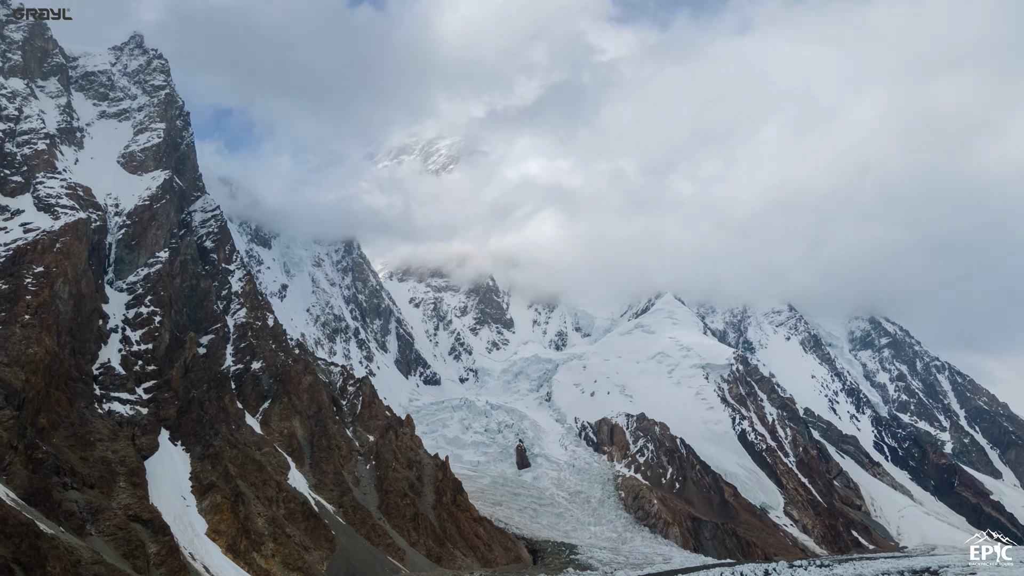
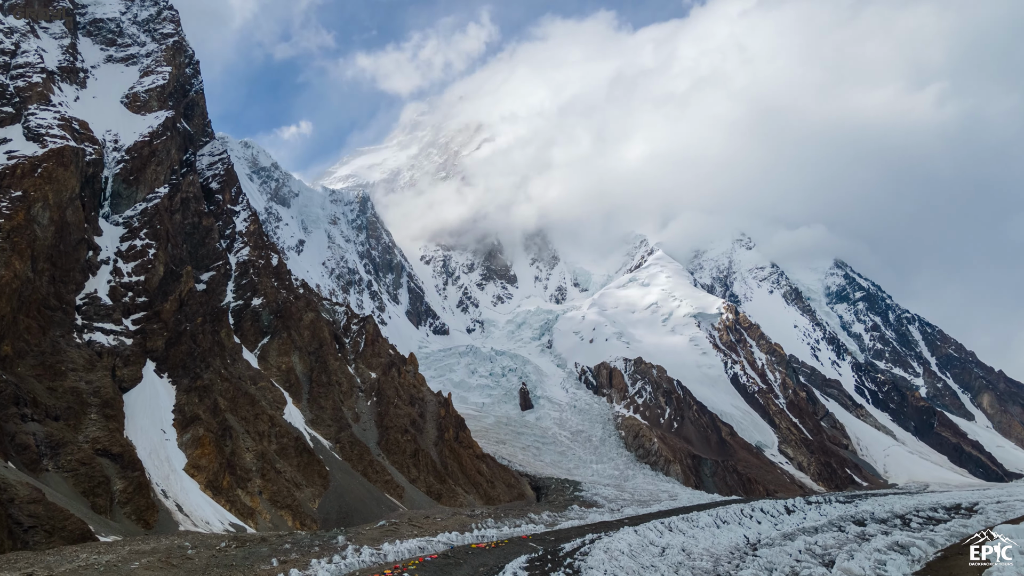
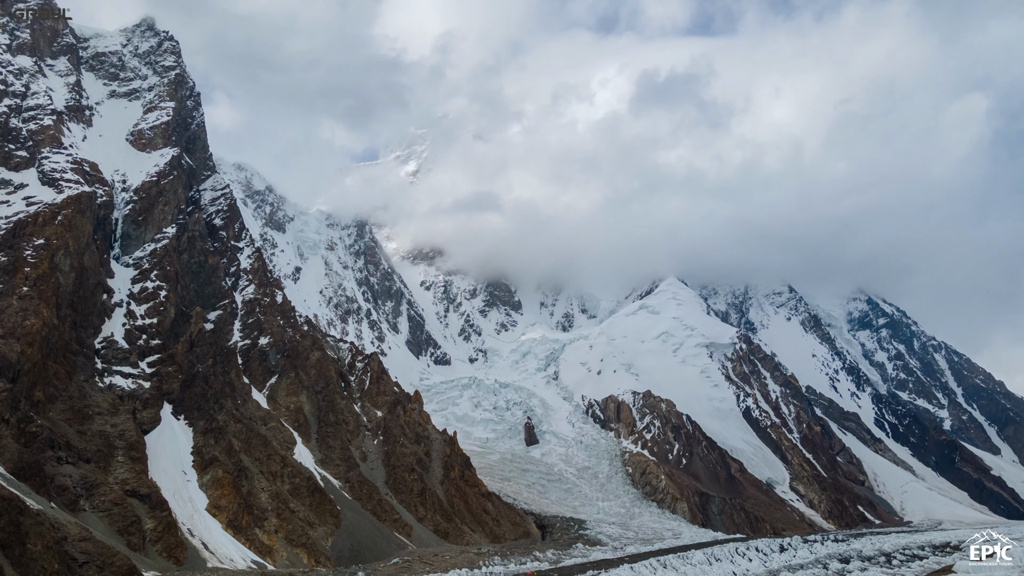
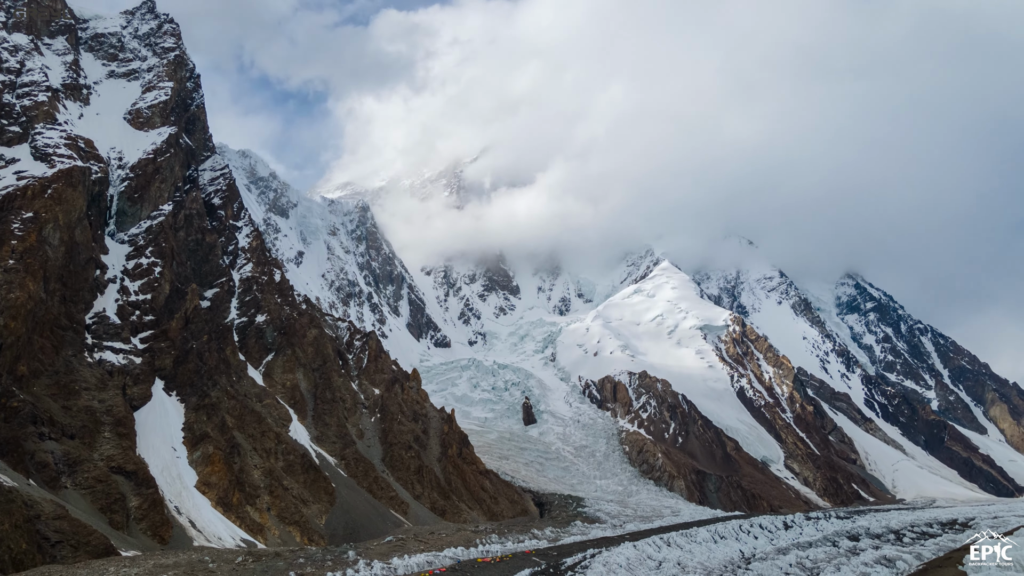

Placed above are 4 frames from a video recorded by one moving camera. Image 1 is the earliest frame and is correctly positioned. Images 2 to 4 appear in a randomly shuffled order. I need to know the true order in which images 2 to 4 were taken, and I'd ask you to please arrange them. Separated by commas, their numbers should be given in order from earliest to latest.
3, 4, 2
